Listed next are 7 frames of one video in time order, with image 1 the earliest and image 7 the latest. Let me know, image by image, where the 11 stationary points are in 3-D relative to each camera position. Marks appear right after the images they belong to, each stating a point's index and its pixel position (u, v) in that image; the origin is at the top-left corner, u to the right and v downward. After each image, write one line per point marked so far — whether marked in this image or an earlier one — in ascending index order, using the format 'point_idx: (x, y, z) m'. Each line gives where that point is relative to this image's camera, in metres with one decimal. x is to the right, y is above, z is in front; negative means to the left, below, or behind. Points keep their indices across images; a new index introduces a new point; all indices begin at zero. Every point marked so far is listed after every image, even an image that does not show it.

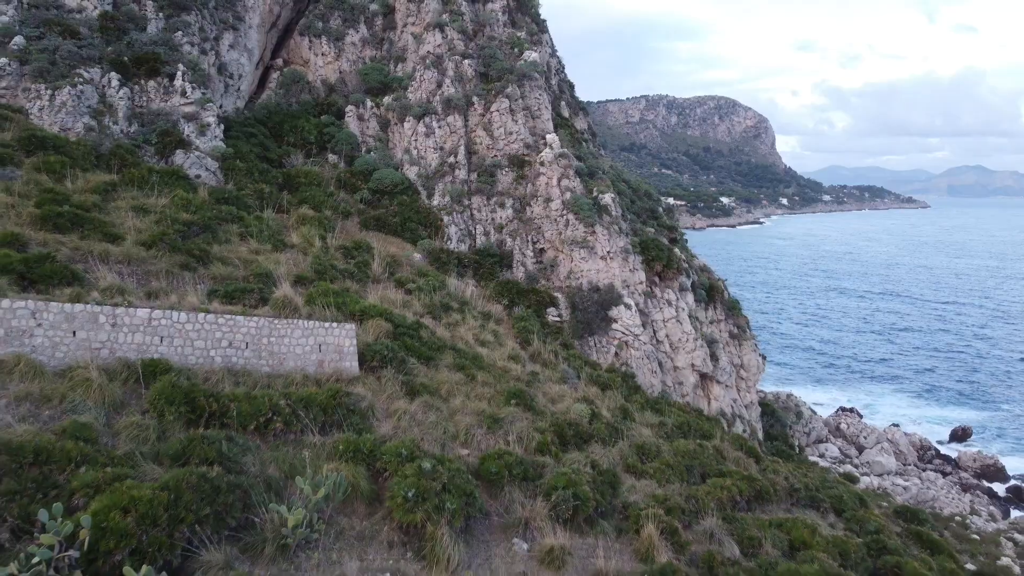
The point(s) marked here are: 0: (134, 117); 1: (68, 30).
0: (-6.6, +3.0, +17.4) m
1: (-7.8, +4.5, +17.4) m
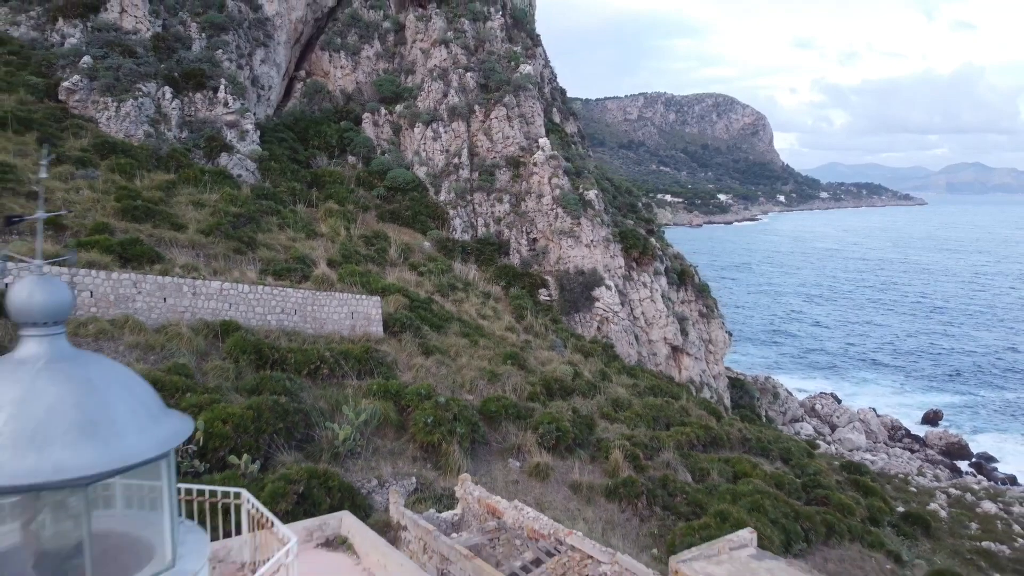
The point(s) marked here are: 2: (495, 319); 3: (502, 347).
0: (-6.6, +3.3, +20.3) m
1: (-7.8, +4.8, +20.2) m
2: (-0.3, -0.6, +18.9) m
3: (-0.2, -1.0, +17.3) m
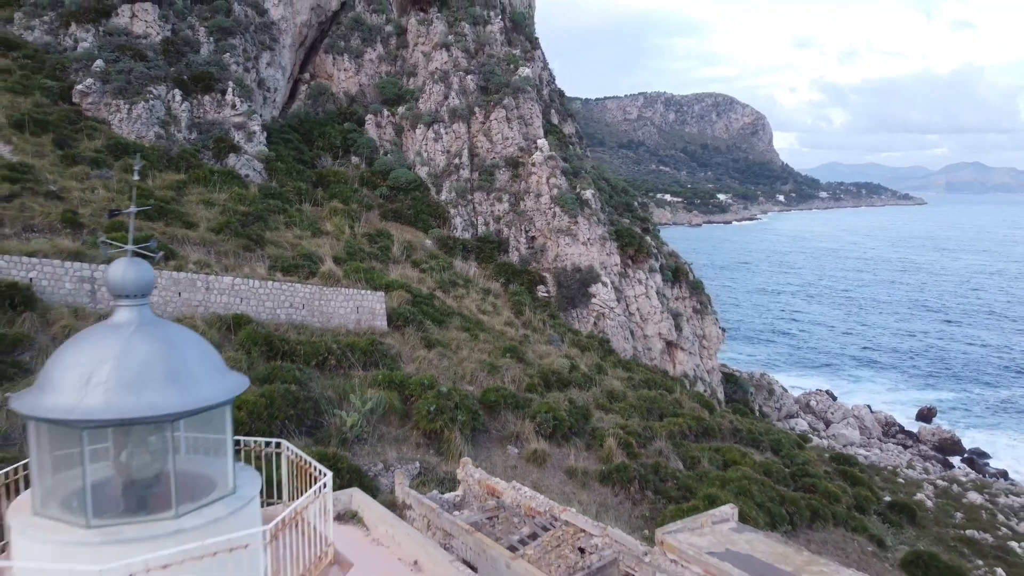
0: (-6.7, +3.4, +20.9) m
1: (-7.9, +4.9, +20.8) m
2: (-0.4, -0.5, +19.5) m
3: (-0.2, -0.9, +17.9) m
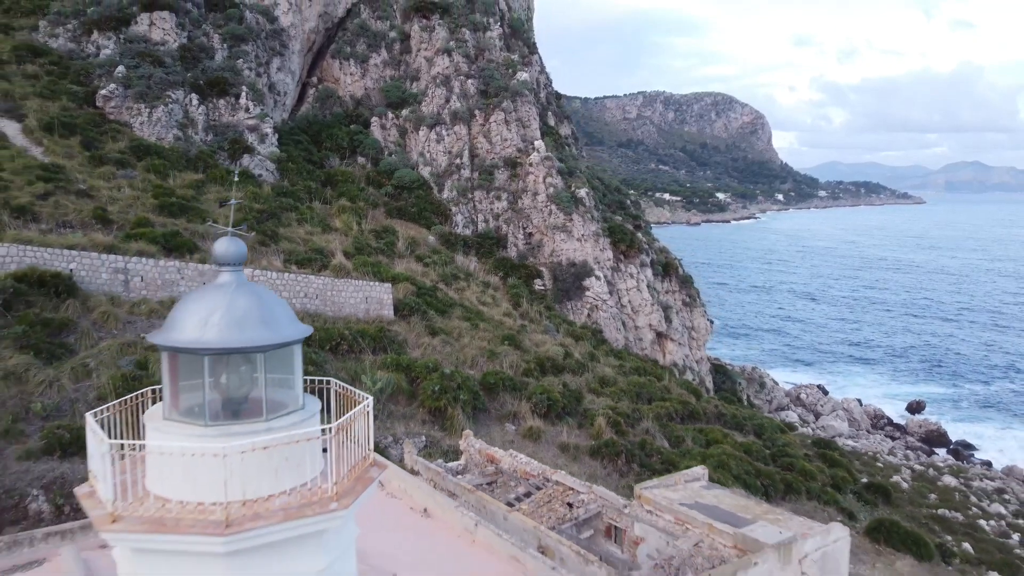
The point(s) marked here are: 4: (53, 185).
0: (-6.7, +3.5, +22.1) m
1: (-7.9, +5.1, +22.0) m
2: (-0.4, -0.4, +20.7) m
3: (-0.2, -0.8, +19.2) m
4: (-7.8, +1.7, +16.8) m
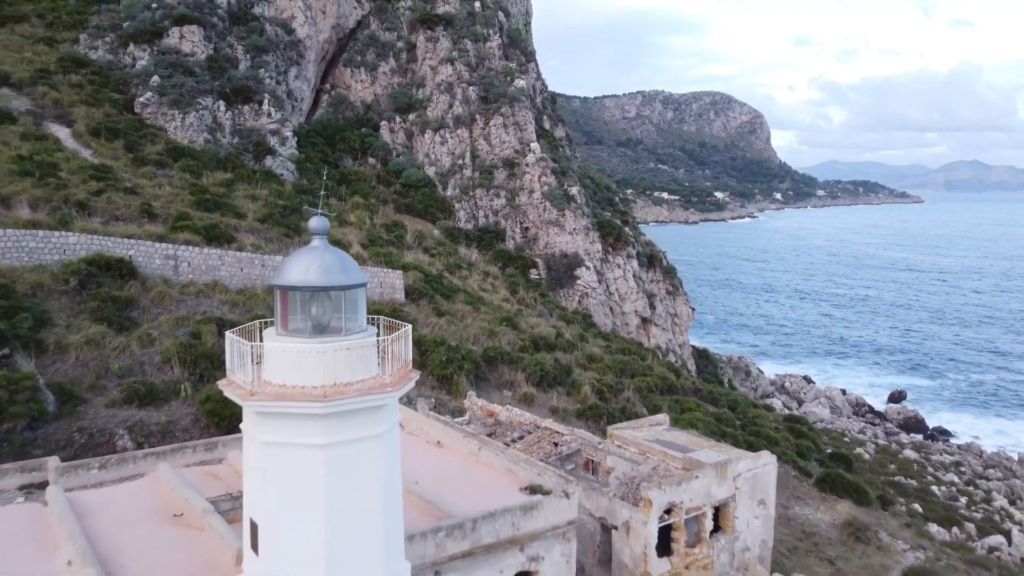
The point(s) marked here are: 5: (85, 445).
0: (-6.8, +3.8, +24.3) m
1: (-7.9, +5.3, +24.3) m
2: (-0.4, -0.1, +23.0) m
3: (-0.3, -0.5, +21.4) m
4: (-7.8, +2.0, +19.0) m
5: (-4.9, -1.8, +11.4) m
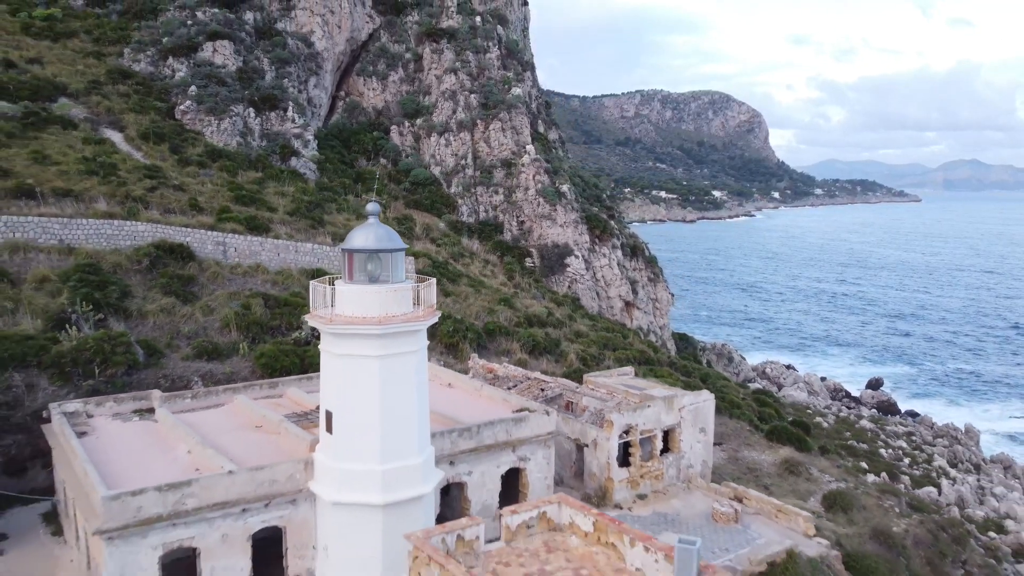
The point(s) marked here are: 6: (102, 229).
0: (-6.8, +4.2, +27.4) m
1: (-8.0, +5.7, +27.3) m
2: (-0.5, +0.3, +26.0) m
3: (-0.4, -0.2, +24.4) m
4: (-7.9, +2.4, +22.1) m
5: (-5.0, -1.5, +14.5) m
6: (-7.4, +1.1, +17.9) m
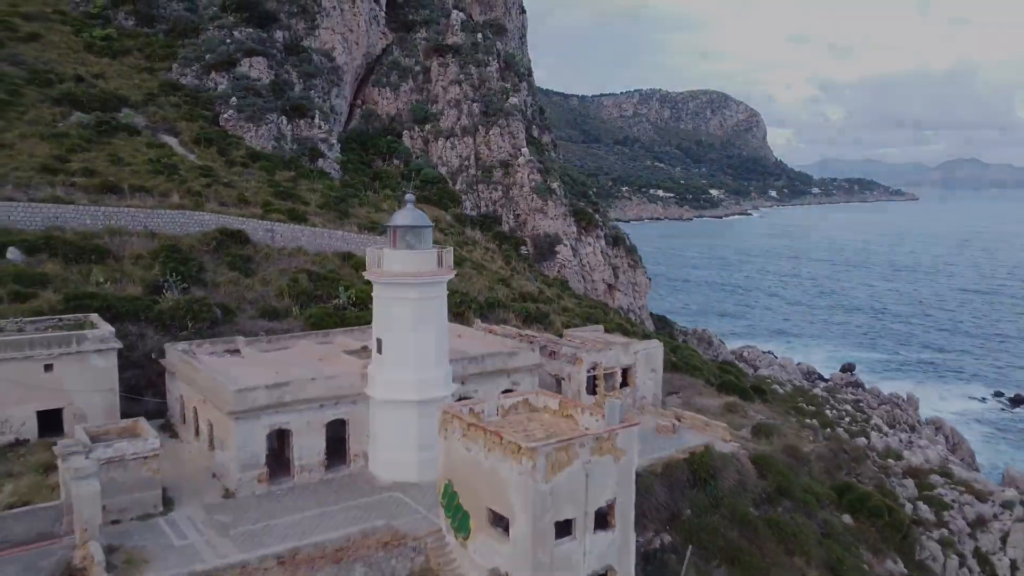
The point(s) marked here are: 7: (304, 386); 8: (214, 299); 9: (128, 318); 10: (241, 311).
0: (-6.9, +4.7, +31.6) m
1: (-8.1, +6.2, +31.5) m
2: (-0.6, +0.8, +30.2) m
3: (-0.4, +0.3, +28.7) m
4: (-8.0, +2.9, +26.3) m
5: (-5.1, -1.0, +18.7) m
6: (-7.5, +1.6, +22.1) m
7: (-2.8, -1.3, +13.5) m
8: (-5.9, -0.2, +19.8) m
9: (-6.8, -0.5, +17.6) m
10: (-5.4, -0.5, +19.8) m
